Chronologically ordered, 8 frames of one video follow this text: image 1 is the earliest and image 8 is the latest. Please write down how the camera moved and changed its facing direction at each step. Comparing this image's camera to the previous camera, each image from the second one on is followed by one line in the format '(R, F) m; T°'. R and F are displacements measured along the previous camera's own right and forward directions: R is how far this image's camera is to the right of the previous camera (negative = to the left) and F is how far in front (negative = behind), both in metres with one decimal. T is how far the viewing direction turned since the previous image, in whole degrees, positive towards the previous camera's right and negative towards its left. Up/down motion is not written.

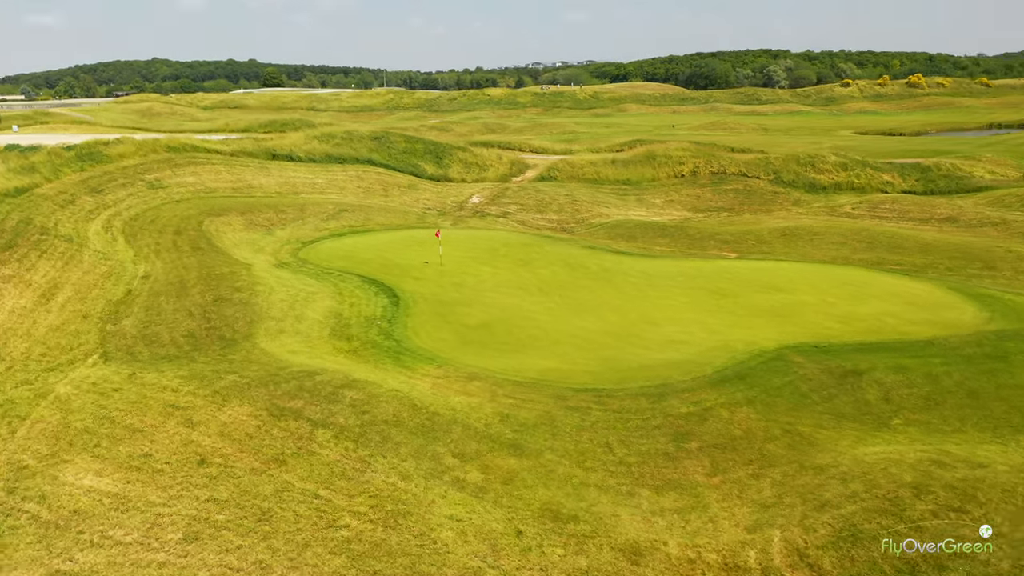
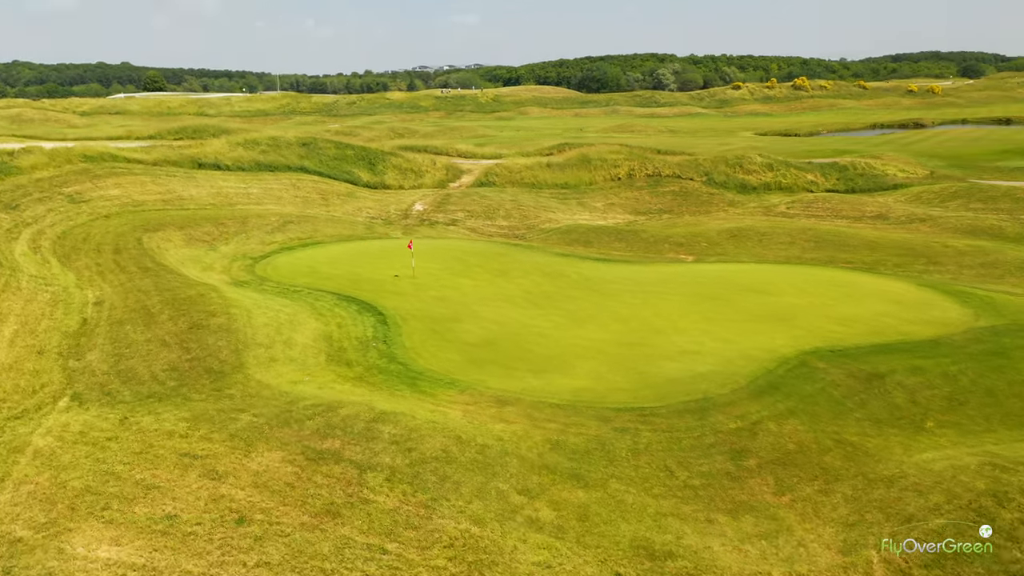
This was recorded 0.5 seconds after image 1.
(-2.5, +1.3) m; +8°
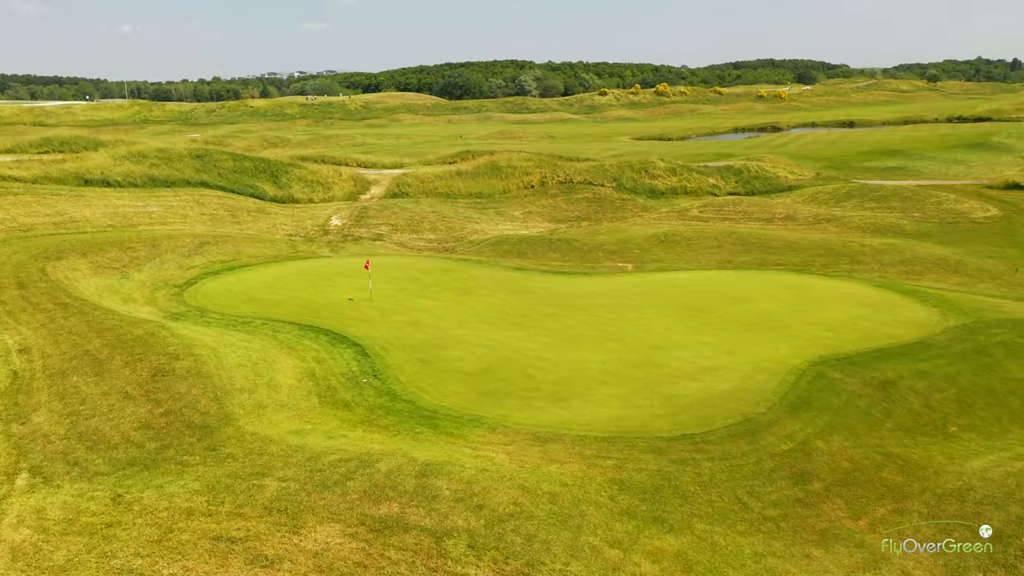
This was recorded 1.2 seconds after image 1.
(-2.8, +1.6) m; +10°
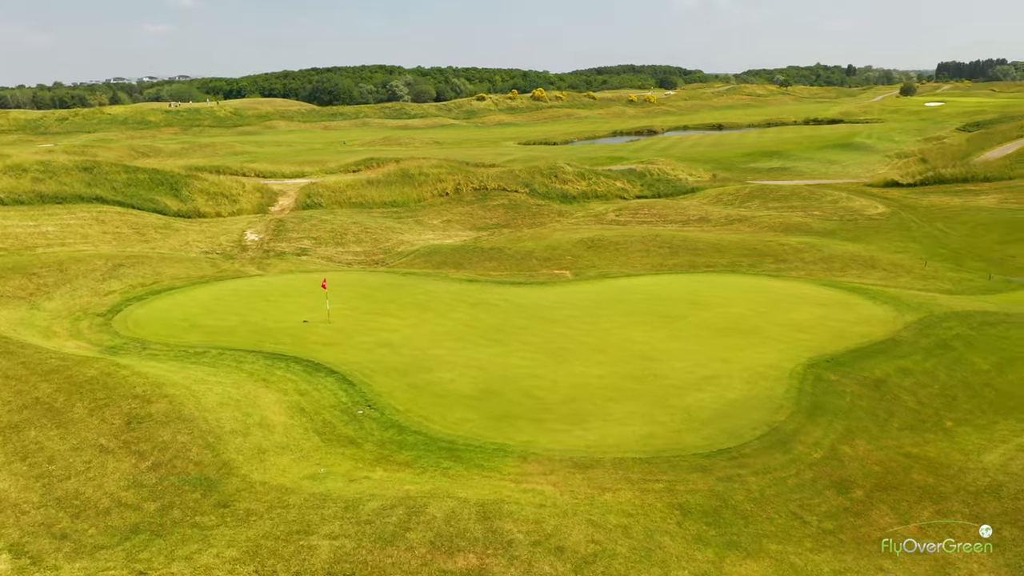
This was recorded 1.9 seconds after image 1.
(-2.4, +1.1) m; +9°
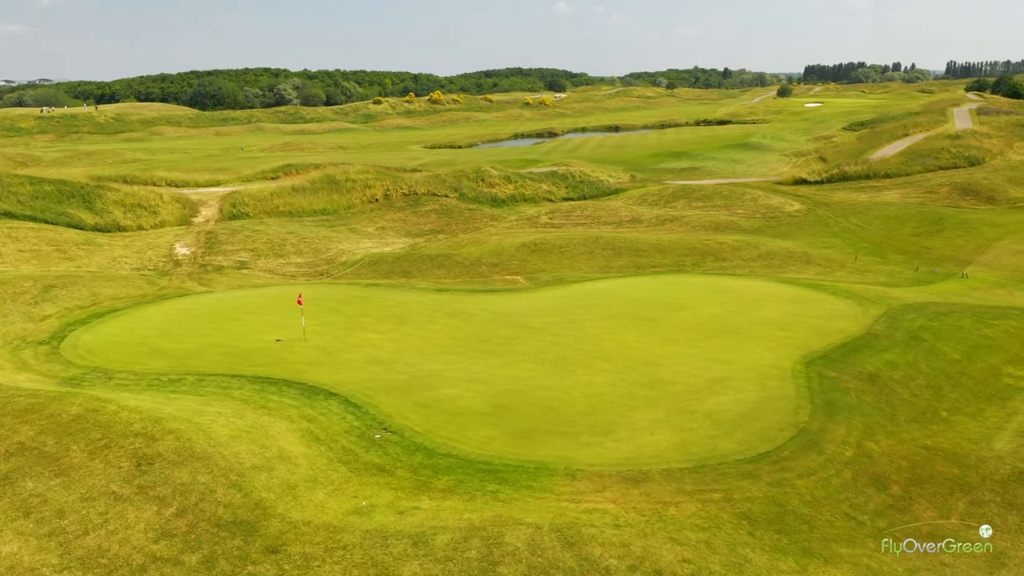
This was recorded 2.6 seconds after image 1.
(-2.2, +0.7) m; +8°
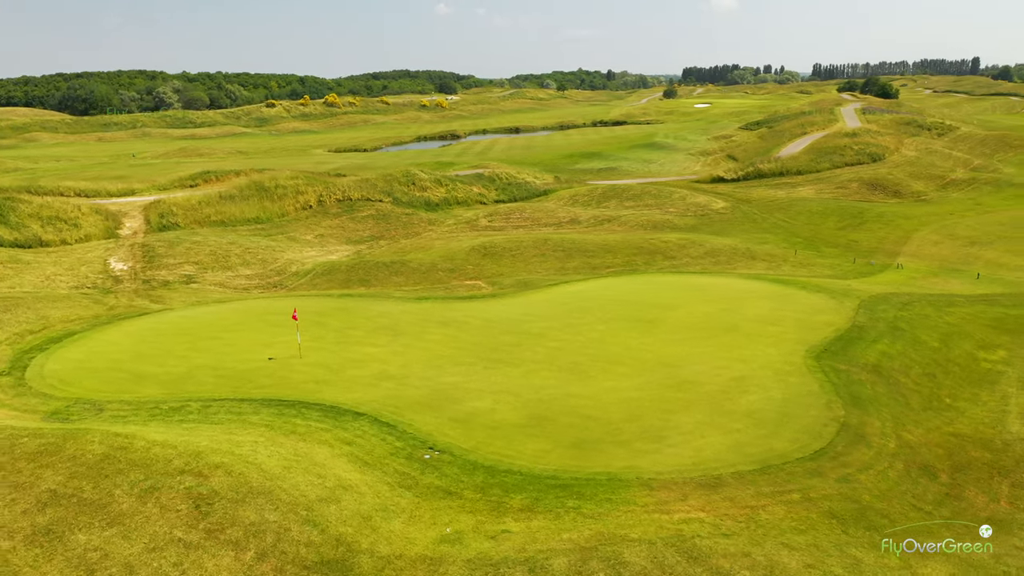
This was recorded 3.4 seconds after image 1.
(-2.6, +0.7) m; +8°
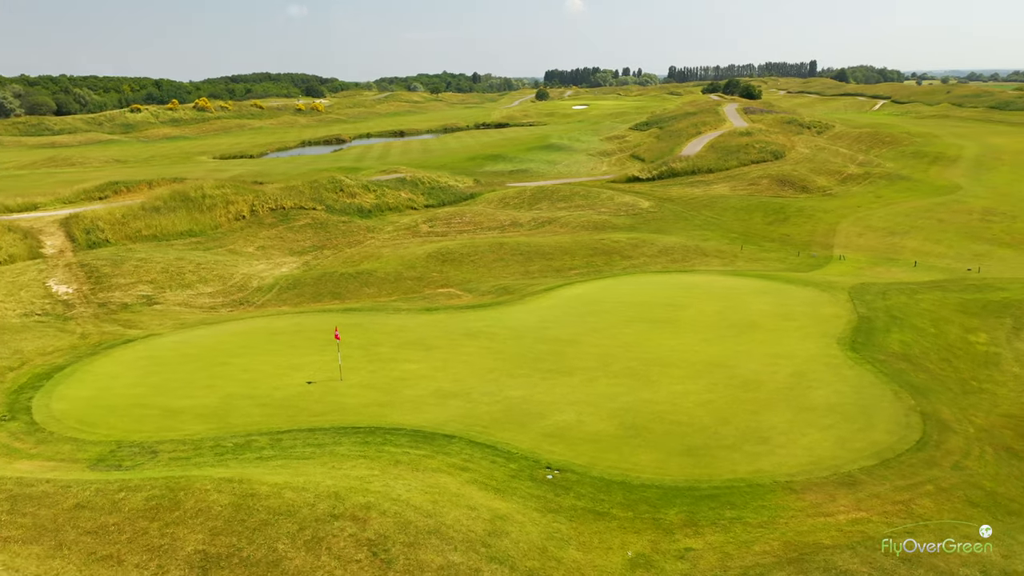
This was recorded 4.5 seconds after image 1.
(-3.8, +0.9) m; +9°
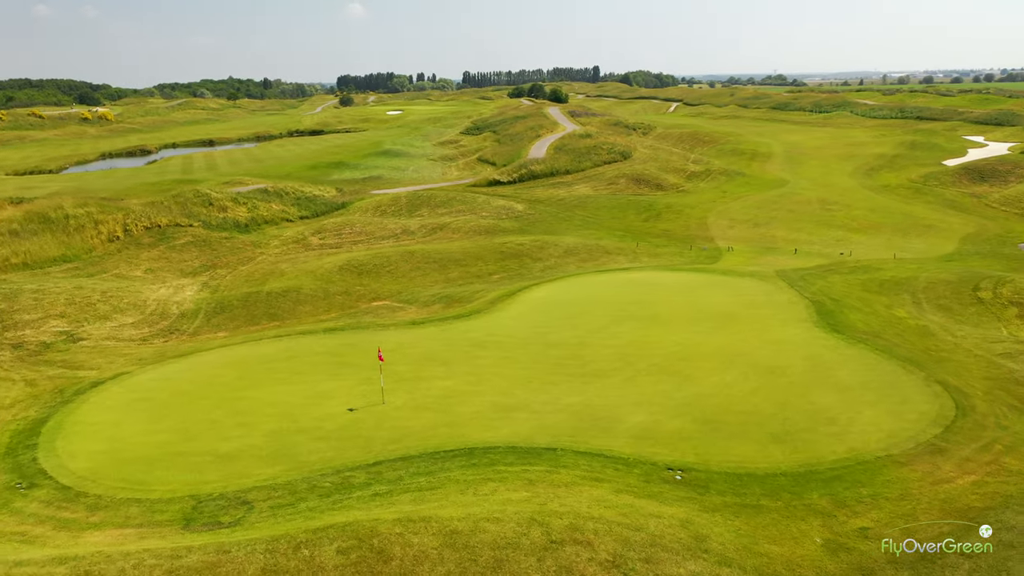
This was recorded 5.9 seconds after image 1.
(-4.7, +0.9) m; +14°
